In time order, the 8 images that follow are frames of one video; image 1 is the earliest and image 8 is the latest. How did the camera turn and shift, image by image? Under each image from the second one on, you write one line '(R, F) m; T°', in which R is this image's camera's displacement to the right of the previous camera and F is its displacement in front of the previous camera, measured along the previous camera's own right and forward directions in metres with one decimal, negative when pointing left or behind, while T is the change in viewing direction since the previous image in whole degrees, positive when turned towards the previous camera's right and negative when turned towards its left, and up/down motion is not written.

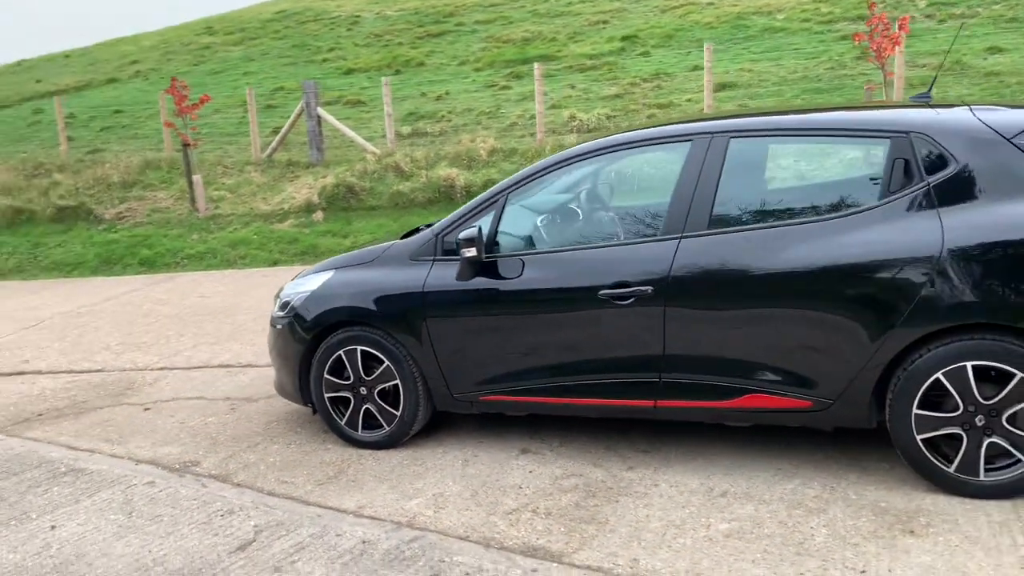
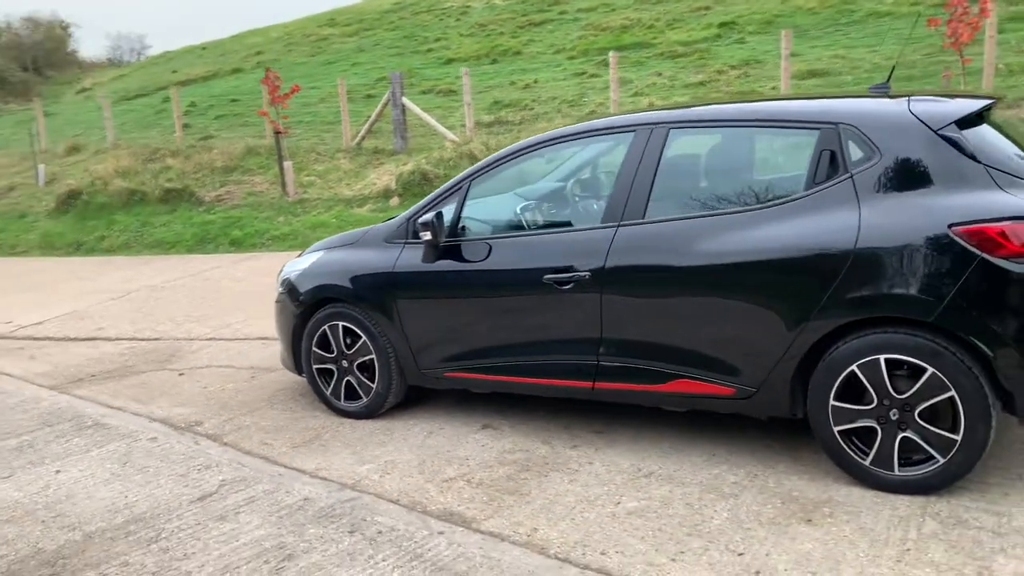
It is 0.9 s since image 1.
(+0.8, -0.1) m; -8°
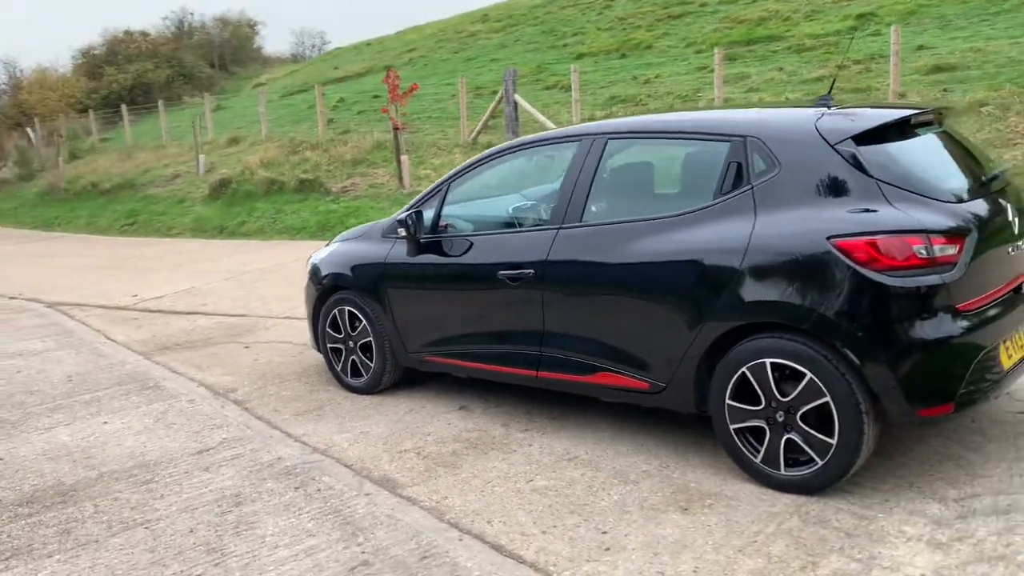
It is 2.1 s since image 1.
(+1.0, -0.3) m; -11°
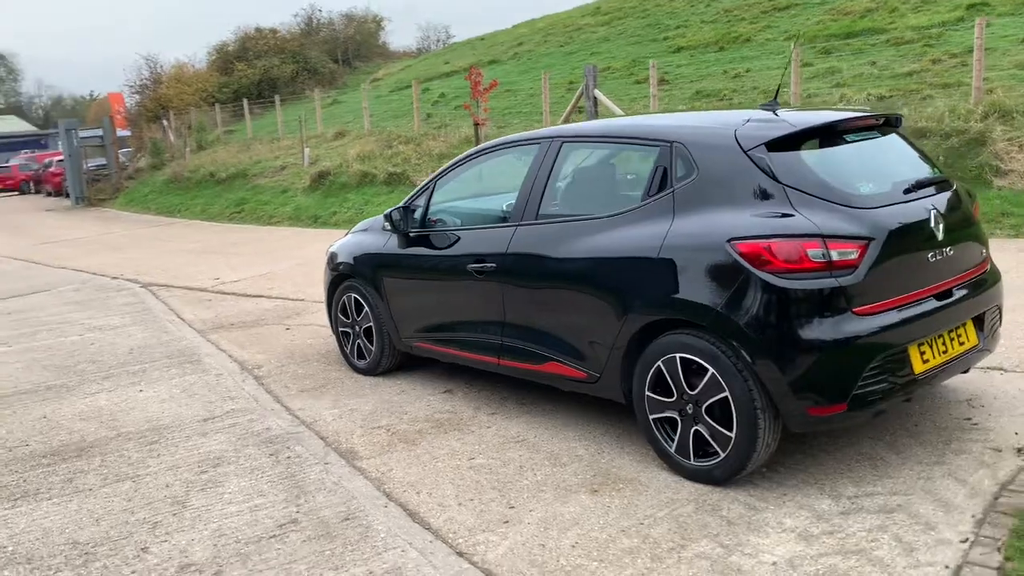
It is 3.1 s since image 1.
(+0.8, -0.2) m; -8°
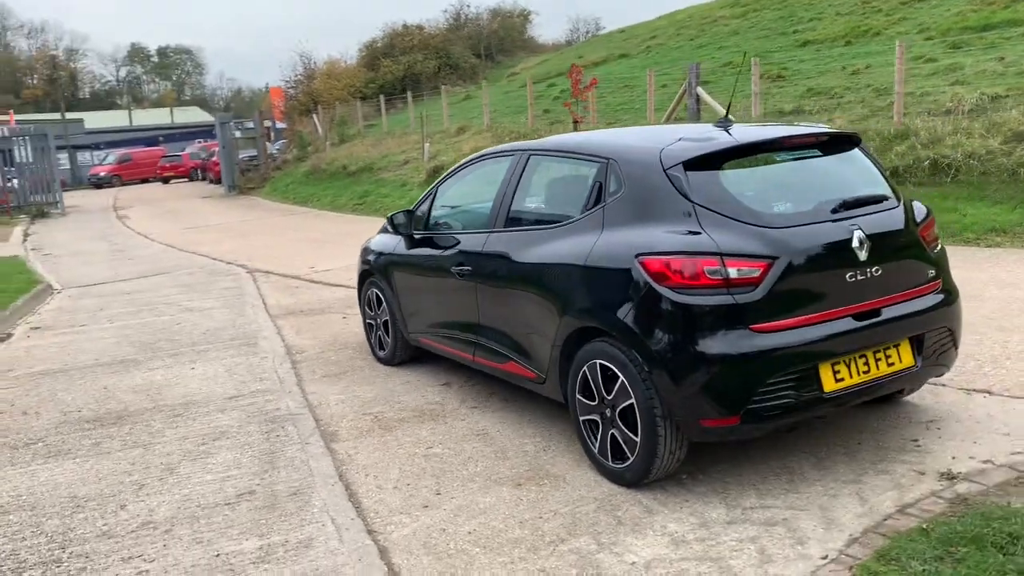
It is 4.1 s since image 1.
(+1.0, -0.2) m; -10°
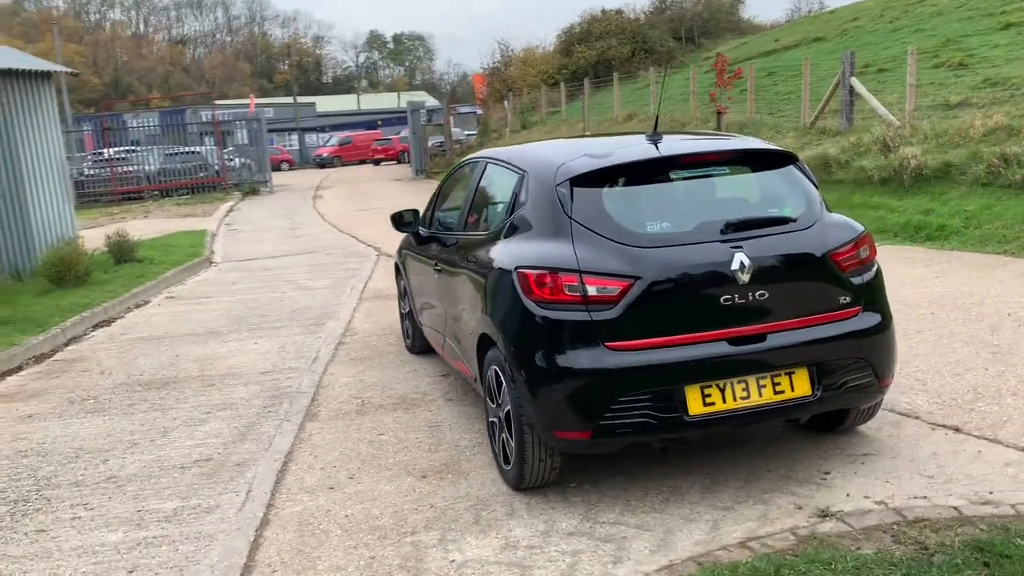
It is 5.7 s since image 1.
(+1.4, 0.0) m; -14°
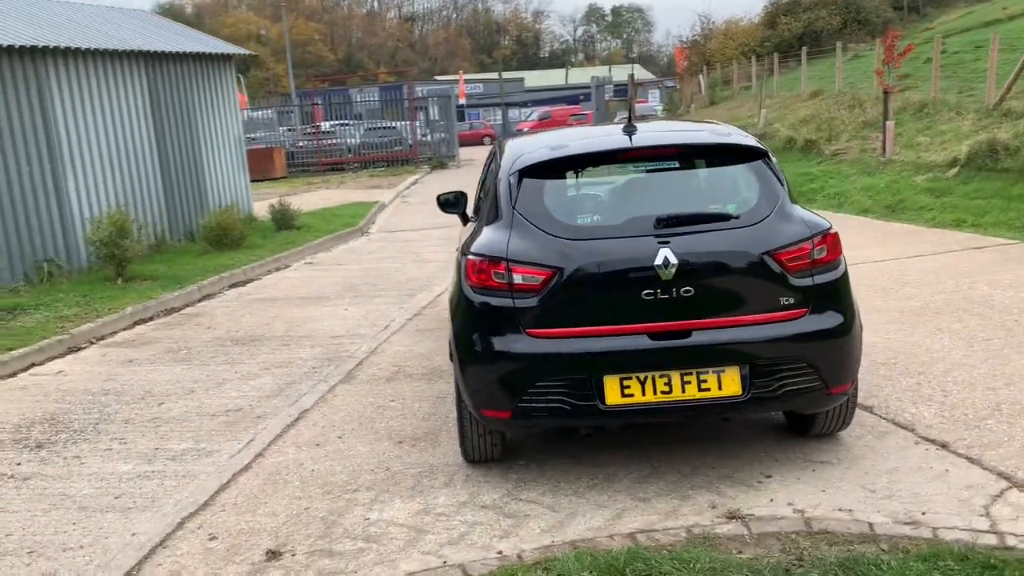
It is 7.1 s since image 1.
(+1.2, -0.1) m; -13°
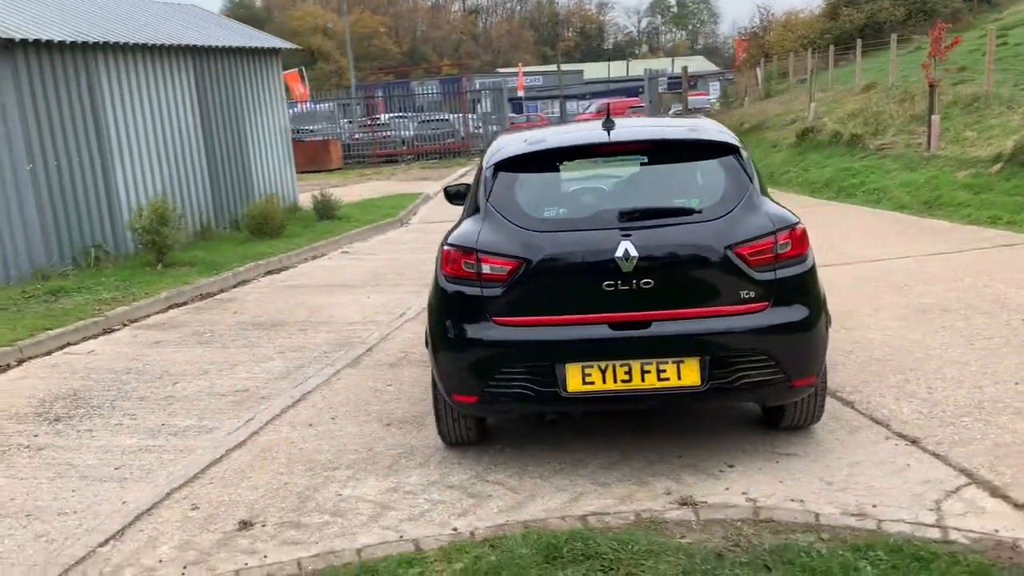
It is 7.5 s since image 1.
(+0.4, -0.1) m; -4°
